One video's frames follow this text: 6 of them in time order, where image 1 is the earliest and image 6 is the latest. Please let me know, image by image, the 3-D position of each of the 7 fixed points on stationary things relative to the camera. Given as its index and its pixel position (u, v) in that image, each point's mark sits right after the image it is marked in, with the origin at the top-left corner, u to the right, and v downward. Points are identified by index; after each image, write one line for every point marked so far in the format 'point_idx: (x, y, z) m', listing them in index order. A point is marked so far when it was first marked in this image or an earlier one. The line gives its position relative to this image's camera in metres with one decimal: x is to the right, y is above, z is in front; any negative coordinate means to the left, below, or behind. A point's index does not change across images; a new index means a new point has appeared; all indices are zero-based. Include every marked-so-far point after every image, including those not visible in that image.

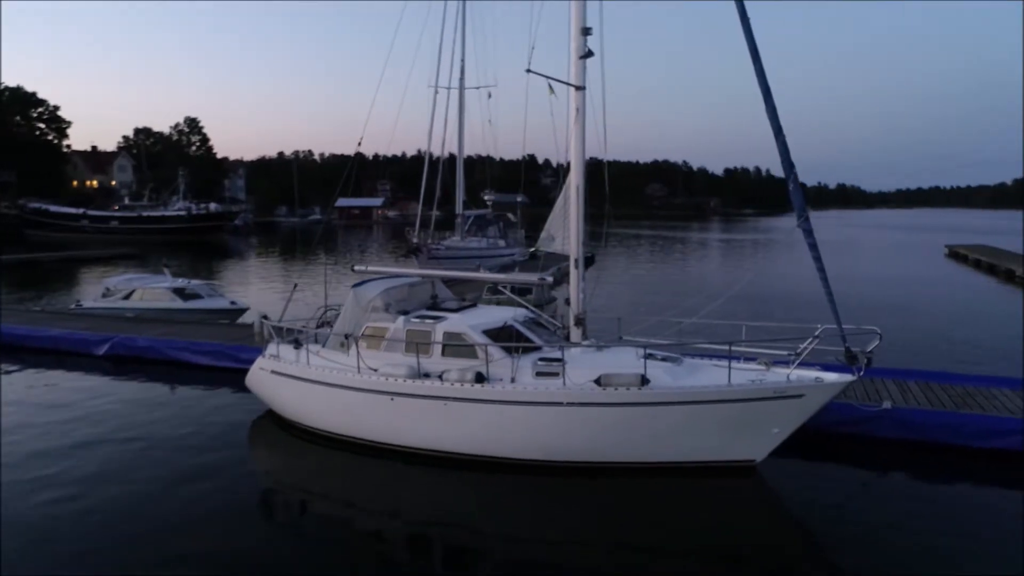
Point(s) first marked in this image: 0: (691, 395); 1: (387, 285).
0: (+2.0, -1.1, +7.8) m
1: (-1.6, 0.0, +9.8) m
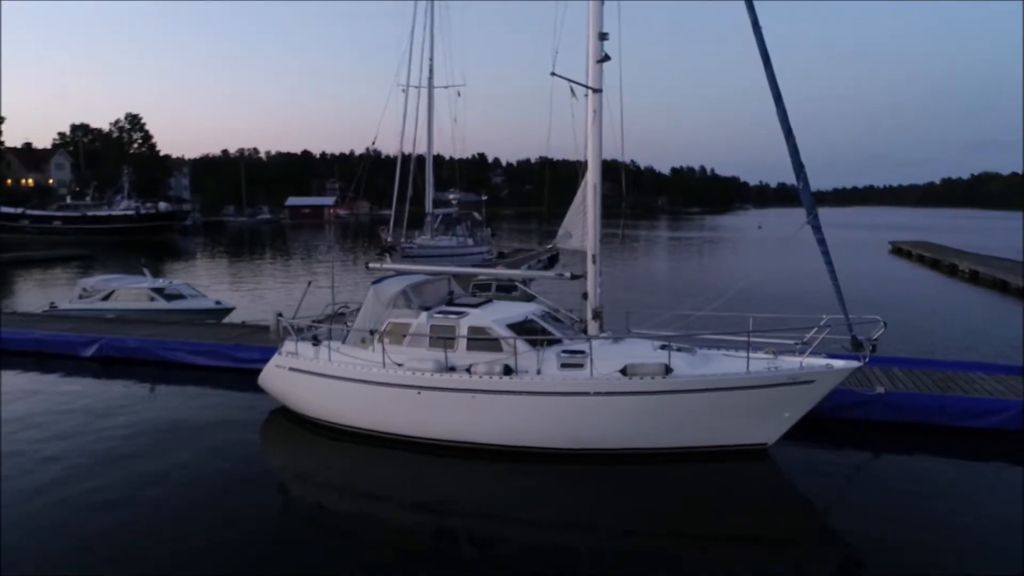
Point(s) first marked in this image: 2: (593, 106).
0: (+2.3, -1.1, +8.3) m
1: (-1.4, +0.1, +10.0) m
2: (+1.1, +2.3, +9.1) m
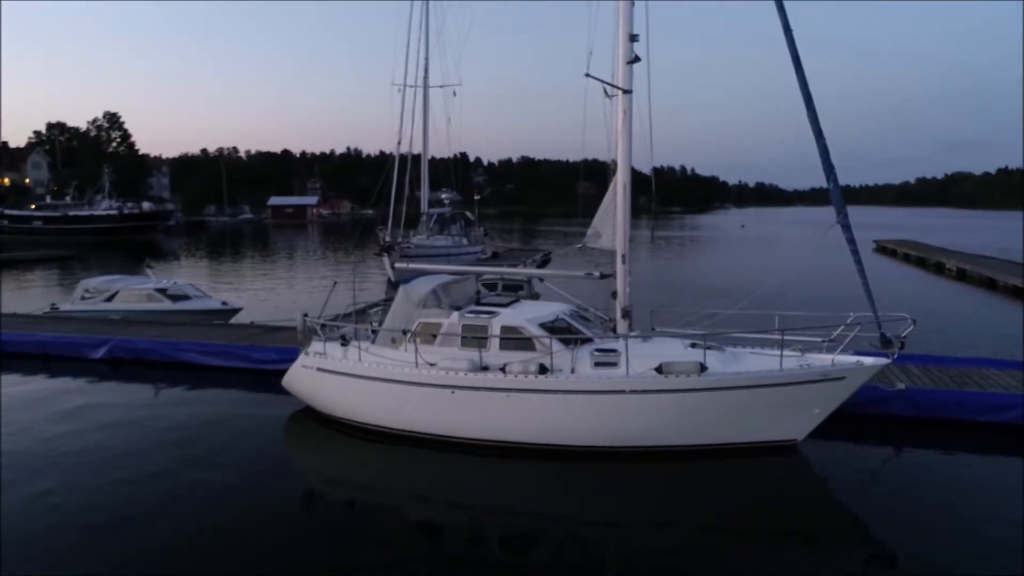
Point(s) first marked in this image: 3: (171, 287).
0: (+2.7, -1.1, +8.4) m
1: (-1.1, +0.1, +10.0) m
2: (+1.4, +2.3, +9.2) m
3: (-7.9, 0.0, +16.9) m
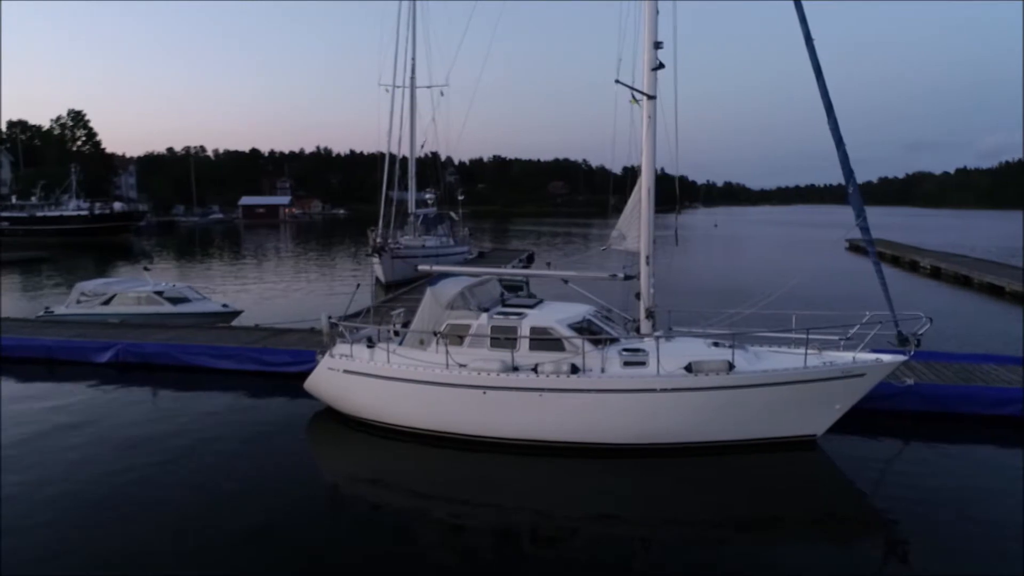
0: (+3.1, -1.1, +8.7) m
1: (-0.8, +0.1, +10.1) m
2: (+1.8, +2.3, +9.4) m
3: (-7.9, -0.1, +16.8) m
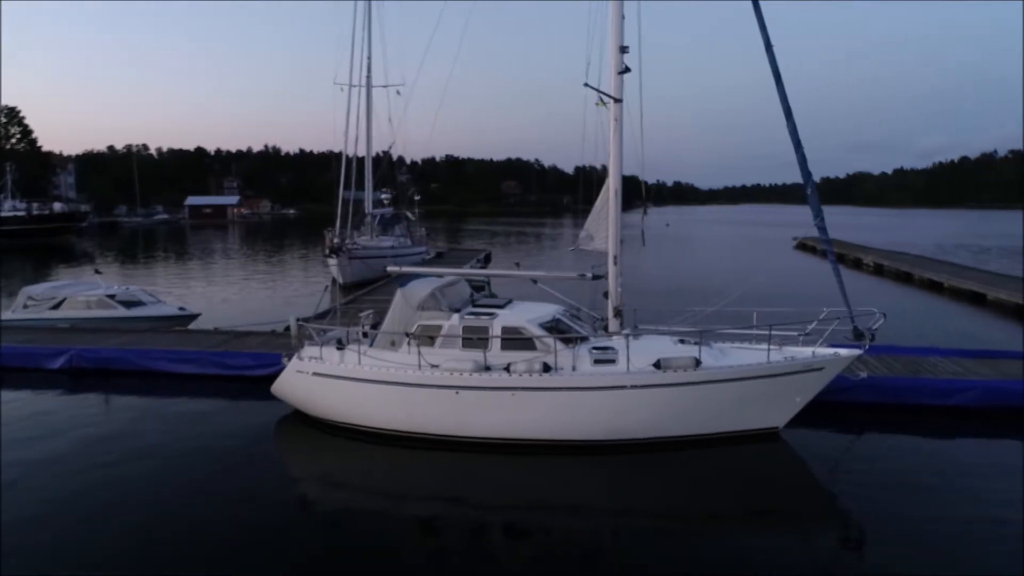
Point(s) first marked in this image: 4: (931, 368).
0: (+2.7, -1.0, +9.0) m
1: (-1.2, 0.0, +10.2) m
2: (+1.4, +2.3, +9.6) m
3: (-8.8, -0.1, +16.3) m
4: (+6.7, -1.3, +11.6) m
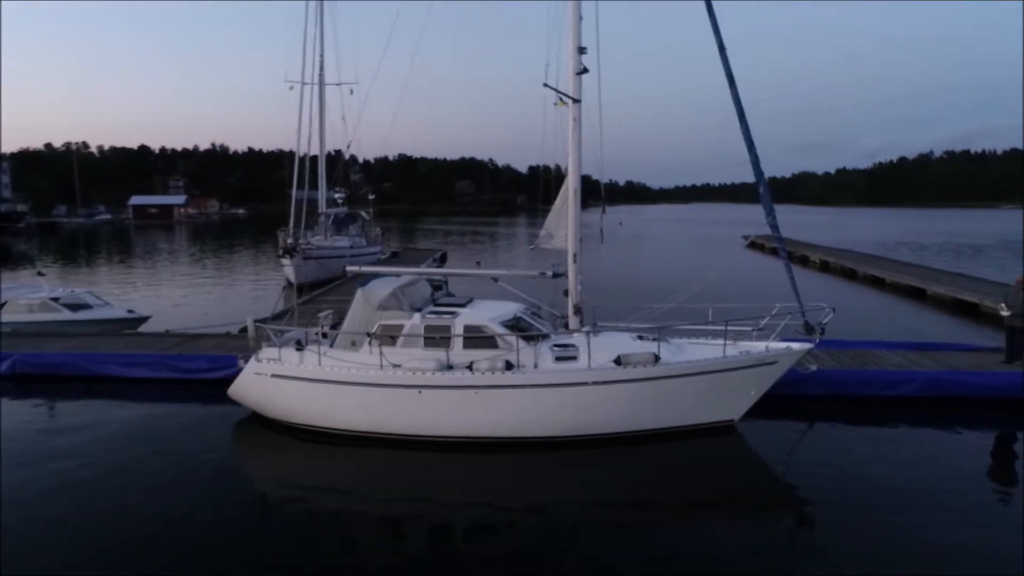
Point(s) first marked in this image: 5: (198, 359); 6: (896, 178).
0: (+2.3, -1.0, +9.2) m
1: (-1.7, 0.0, +10.1) m
2: (+0.8, +2.3, +9.7) m
3: (-9.7, -0.2, +15.8) m
4: (+6.1, -1.2, +12.1) m
5: (-5.6, -1.3, +12.7) m
6: (+8.3, +2.4, +15.7) m
